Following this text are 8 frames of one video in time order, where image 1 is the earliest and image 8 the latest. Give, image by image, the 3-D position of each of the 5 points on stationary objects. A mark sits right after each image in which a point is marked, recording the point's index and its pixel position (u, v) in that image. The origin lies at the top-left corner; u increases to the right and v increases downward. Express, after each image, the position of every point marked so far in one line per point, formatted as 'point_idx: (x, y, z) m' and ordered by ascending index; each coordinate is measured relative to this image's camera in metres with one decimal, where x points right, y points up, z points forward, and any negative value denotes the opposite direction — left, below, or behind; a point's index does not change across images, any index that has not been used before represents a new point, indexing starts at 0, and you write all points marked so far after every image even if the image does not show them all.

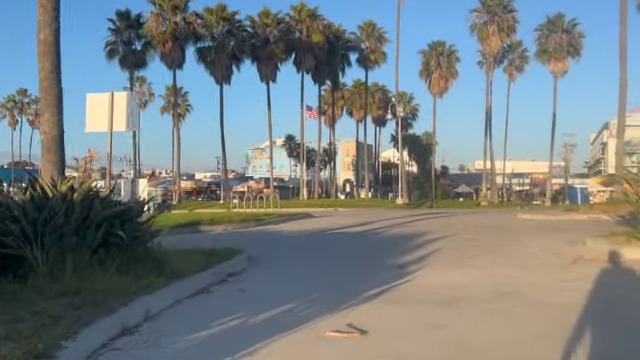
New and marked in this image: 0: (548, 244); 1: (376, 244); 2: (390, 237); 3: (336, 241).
0: (+6.9, -1.9, +16.1) m
1: (+1.7, -2.1, +17.2) m
2: (+2.5, -2.1, +19.3) m
3: (+0.4, -2.2, +18.8) m
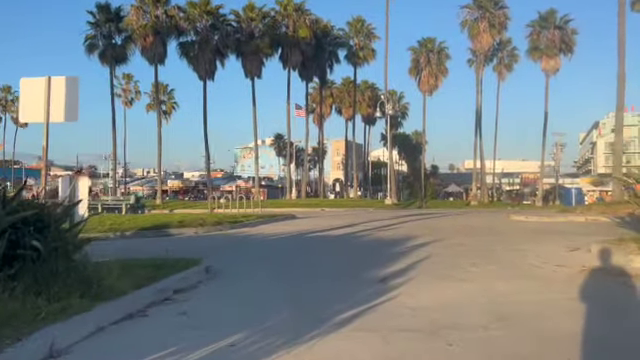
0: (+6.2, -1.9, +14.5) m
1: (+1.0, -2.0, +15.5) m
2: (+1.7, -2.0, +17.6) m
3: (-0.3, -2.1, +17.1) m
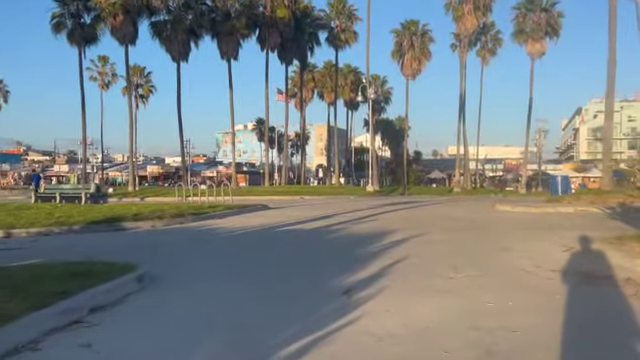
0: (+5.3, -1.6, +12.9) m
1: (+0.1, -1.8, +13.8) m
2: (+0.8, -1.7, +15.9) m
3: (-1.3, -1.8, +15.3) m
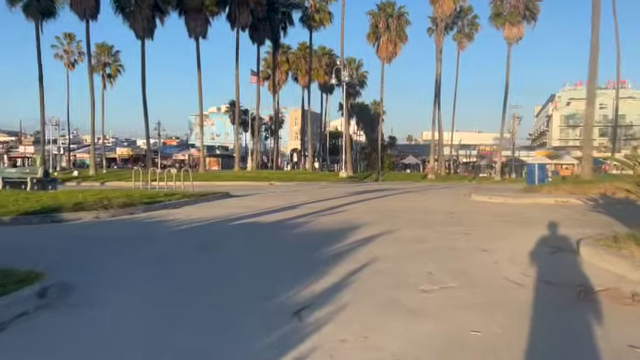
0: (+4.4, -1.5, +11.4) m
1: (-0.9, -1.5, +12.1) m
2: (-0.3, -1.4, +14.2) m
3: (-2.3, -1.5, +13.6) m
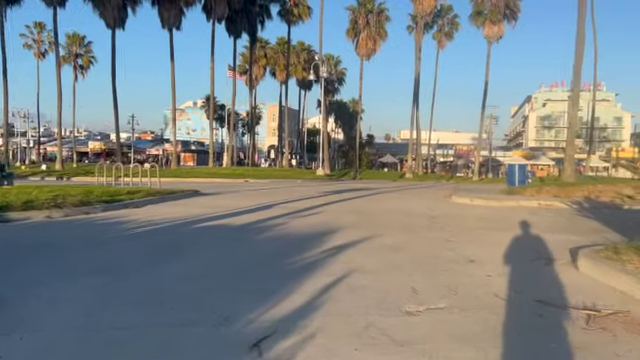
0: (+3.8, -1.5, +10.4) m
1: (-1.5, -1.5, +10.8) m
2: (-0.9, -1.4, +13.0) m
3: (-3.0, -1.5, +12.3) m
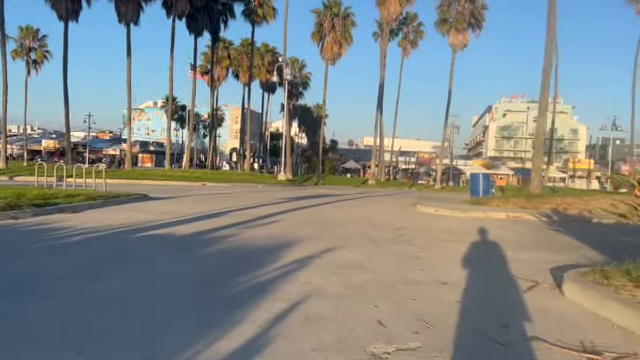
0: (+3.0, -1.7, +9.3) m
1: (-2.3, -1.7, +9.3) m
2: (-1.9, -1.5, +11.6) m
3: (-3.9, -1.6, +10.7) m
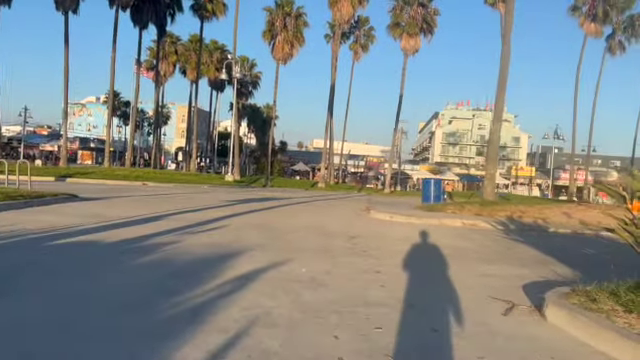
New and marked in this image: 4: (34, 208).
0: (+2.2, -1.9, +8.2) m
1: (-3.0, -1.7, +7.8) m
2: (-2.9, -1.6, +10.1) m
3: (-4.7, -1.6, +9.0) m
4: (-9.0, -0.8, +17.0) m
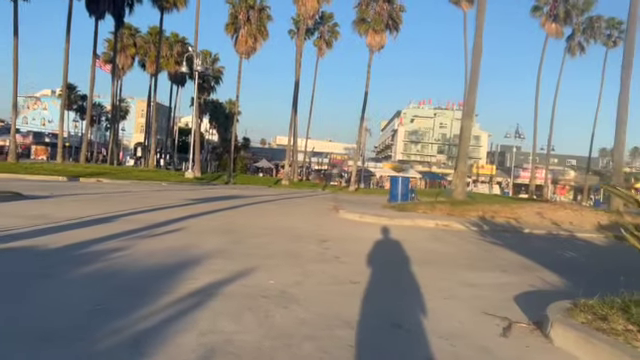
0: (+1.9, -1.9, +7.3) m
1: (-3.4, -1.7, +6.5) m
2: (-3.4, -1.5, +8.7) m
3: (-5.1, -1.5, +7.6) m
4: (-10.0, -0.8, +15.3) m
